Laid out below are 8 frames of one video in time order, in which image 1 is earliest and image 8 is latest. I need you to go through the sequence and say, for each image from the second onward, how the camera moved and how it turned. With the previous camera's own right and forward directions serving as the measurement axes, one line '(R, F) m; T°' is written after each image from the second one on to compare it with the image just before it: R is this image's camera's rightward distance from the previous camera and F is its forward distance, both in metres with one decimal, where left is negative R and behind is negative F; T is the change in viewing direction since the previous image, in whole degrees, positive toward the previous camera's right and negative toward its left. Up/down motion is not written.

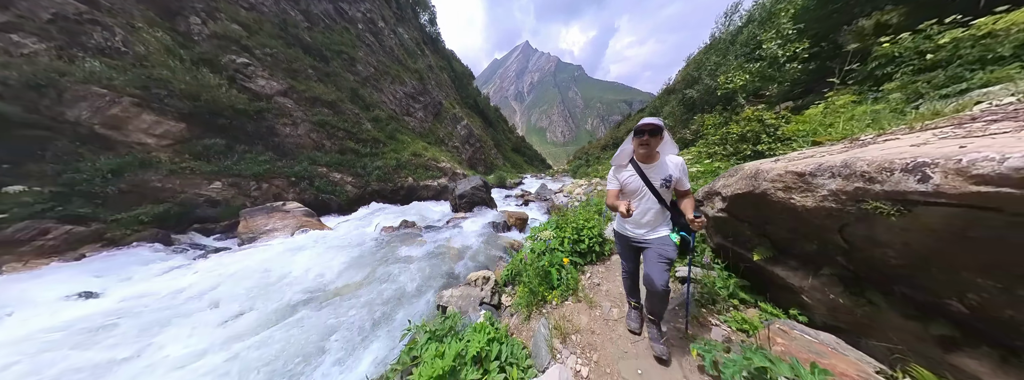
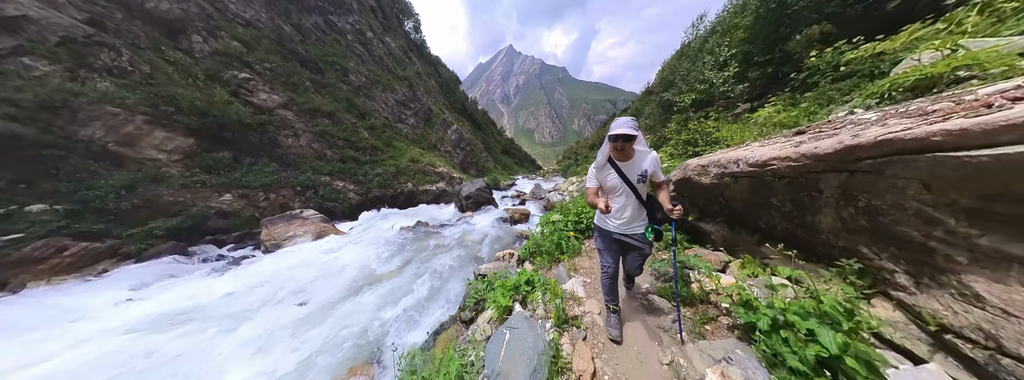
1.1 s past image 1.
(-0.5, -1.0) m; +3°
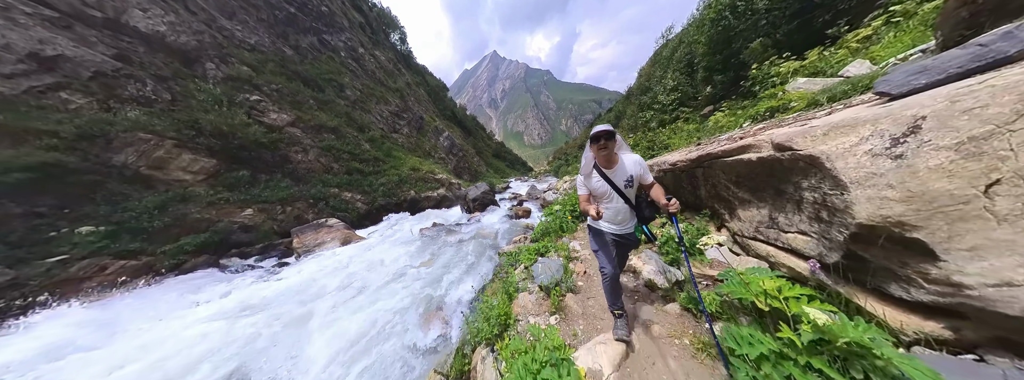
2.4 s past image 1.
(-0.5, -1.3) m; +2°
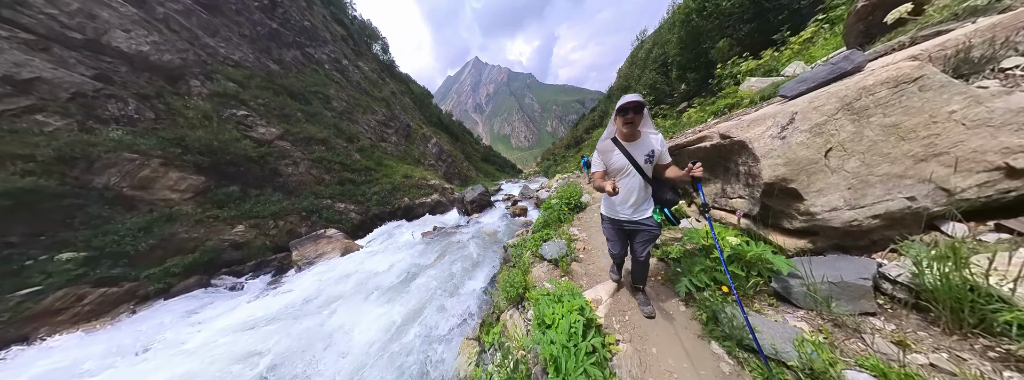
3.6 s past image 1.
(-0.3, -0.5) m; +3°
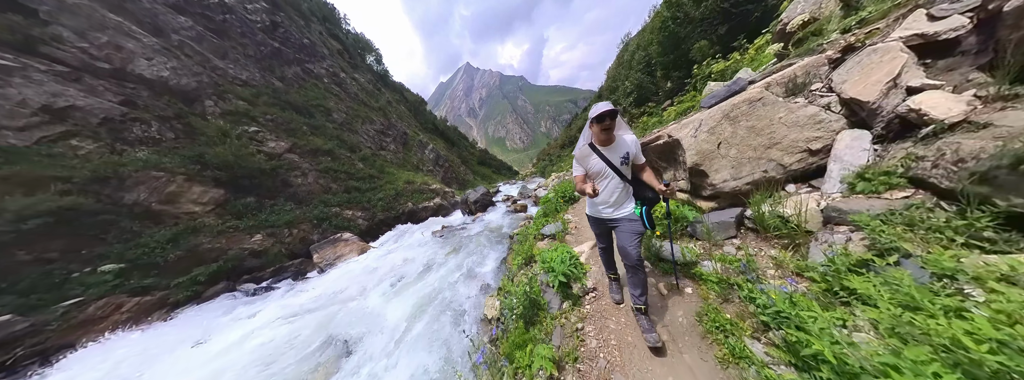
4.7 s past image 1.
(-0.1, -0.8) m; +1°
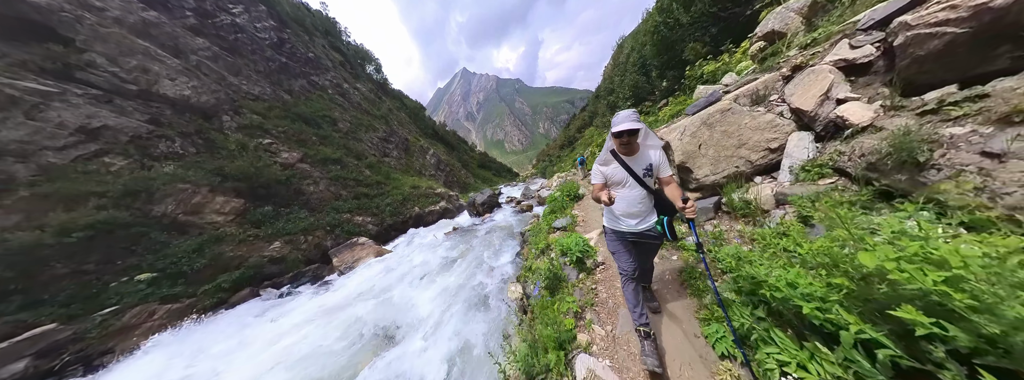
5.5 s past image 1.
(-0.3, -0.5) m; 0°
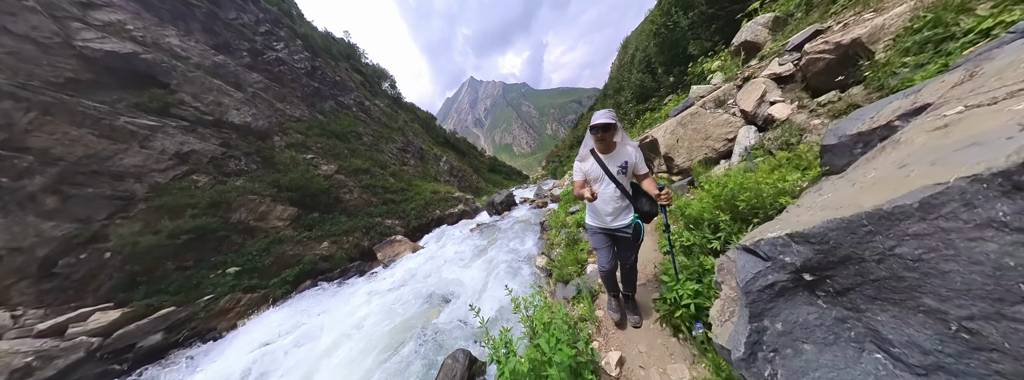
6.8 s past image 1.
(-0.3, -1.1) m; -3°
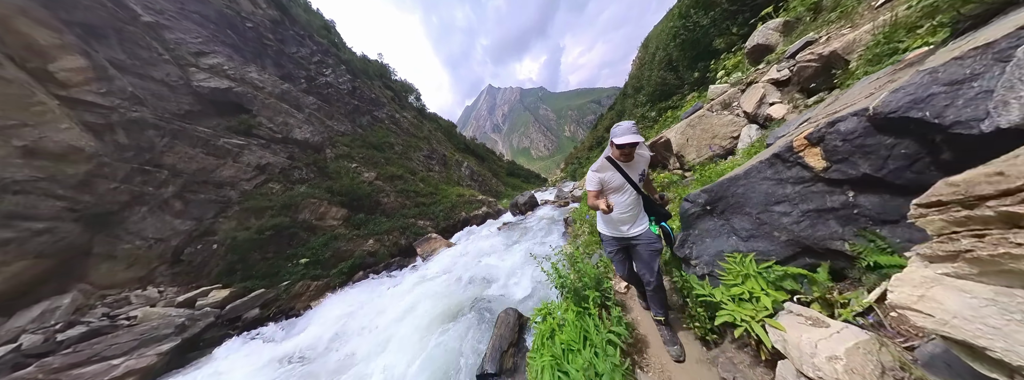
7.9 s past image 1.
(-0.3, -0.8) m; -5°
